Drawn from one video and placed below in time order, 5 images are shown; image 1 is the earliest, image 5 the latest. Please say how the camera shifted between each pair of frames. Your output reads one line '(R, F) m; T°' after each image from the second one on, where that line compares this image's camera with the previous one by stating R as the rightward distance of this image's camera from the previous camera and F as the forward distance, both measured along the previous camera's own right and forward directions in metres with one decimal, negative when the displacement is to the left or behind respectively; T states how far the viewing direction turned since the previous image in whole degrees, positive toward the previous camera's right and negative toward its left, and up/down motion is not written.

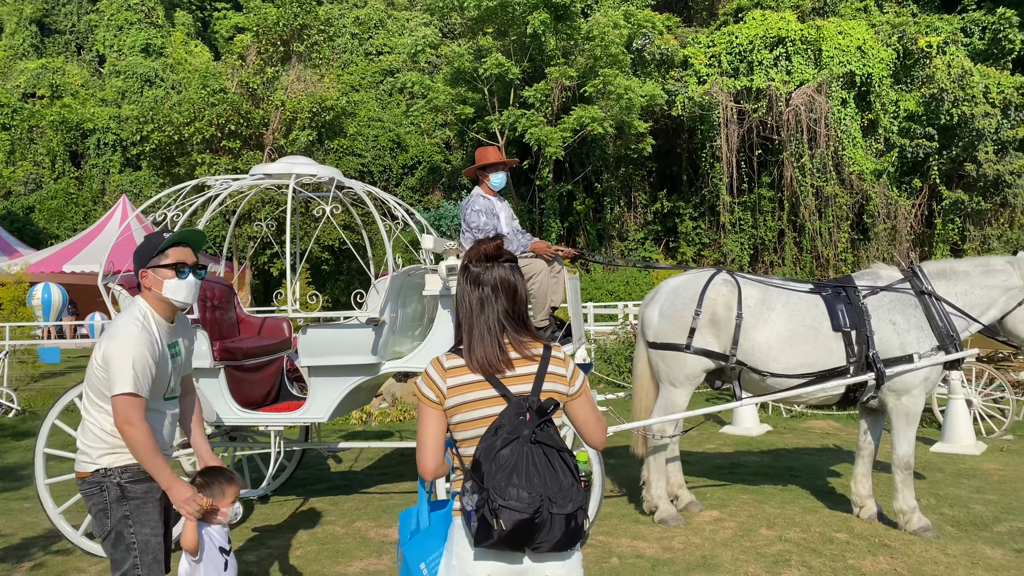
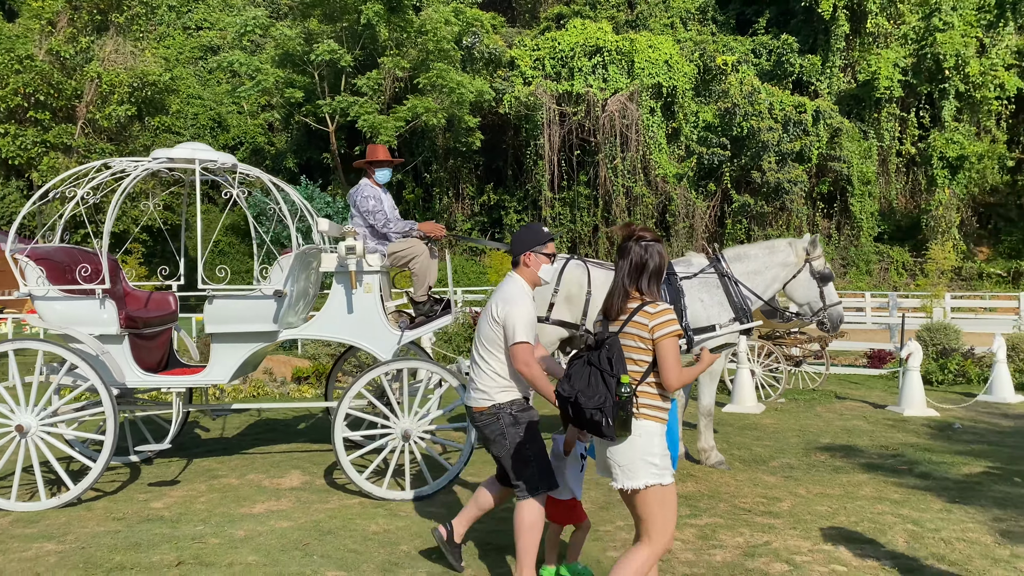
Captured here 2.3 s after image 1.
(-0.5, -0.8) m; +12°
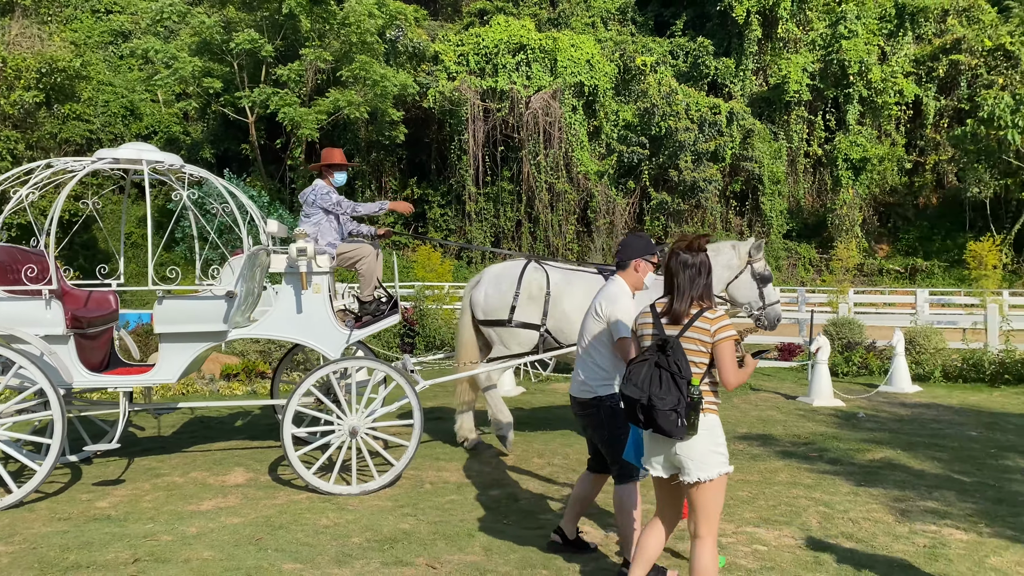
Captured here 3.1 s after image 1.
(-0.2, -0.2) m; +6°
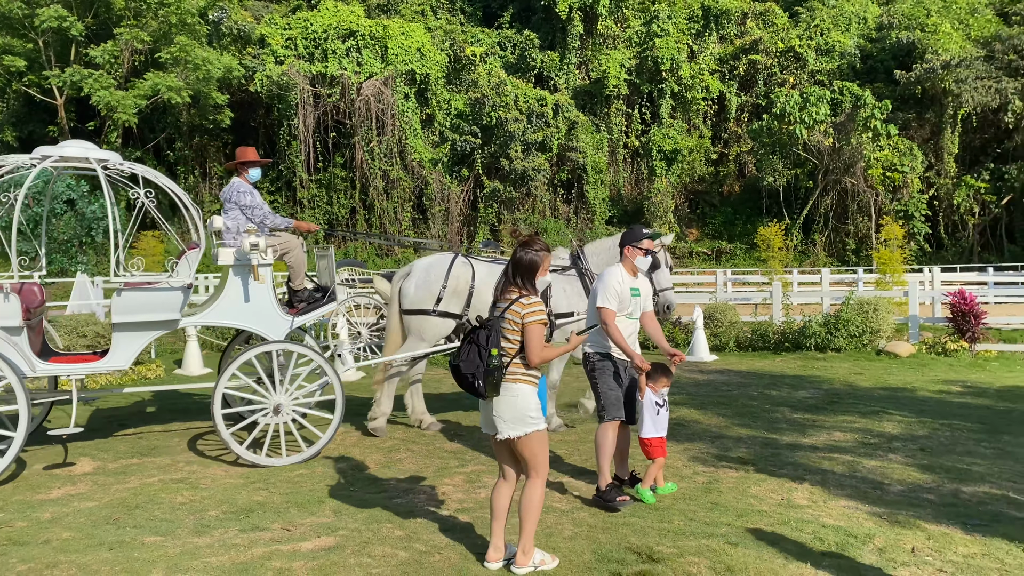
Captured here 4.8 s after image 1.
(0.0, -0.6) m; +11°
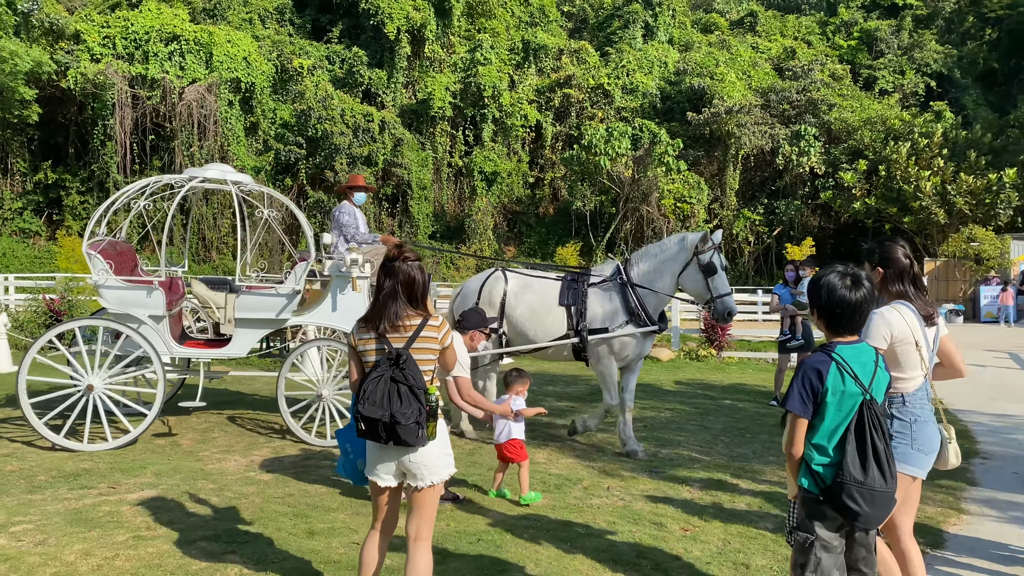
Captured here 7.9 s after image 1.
(+0.2, -1.3) m; +12°
